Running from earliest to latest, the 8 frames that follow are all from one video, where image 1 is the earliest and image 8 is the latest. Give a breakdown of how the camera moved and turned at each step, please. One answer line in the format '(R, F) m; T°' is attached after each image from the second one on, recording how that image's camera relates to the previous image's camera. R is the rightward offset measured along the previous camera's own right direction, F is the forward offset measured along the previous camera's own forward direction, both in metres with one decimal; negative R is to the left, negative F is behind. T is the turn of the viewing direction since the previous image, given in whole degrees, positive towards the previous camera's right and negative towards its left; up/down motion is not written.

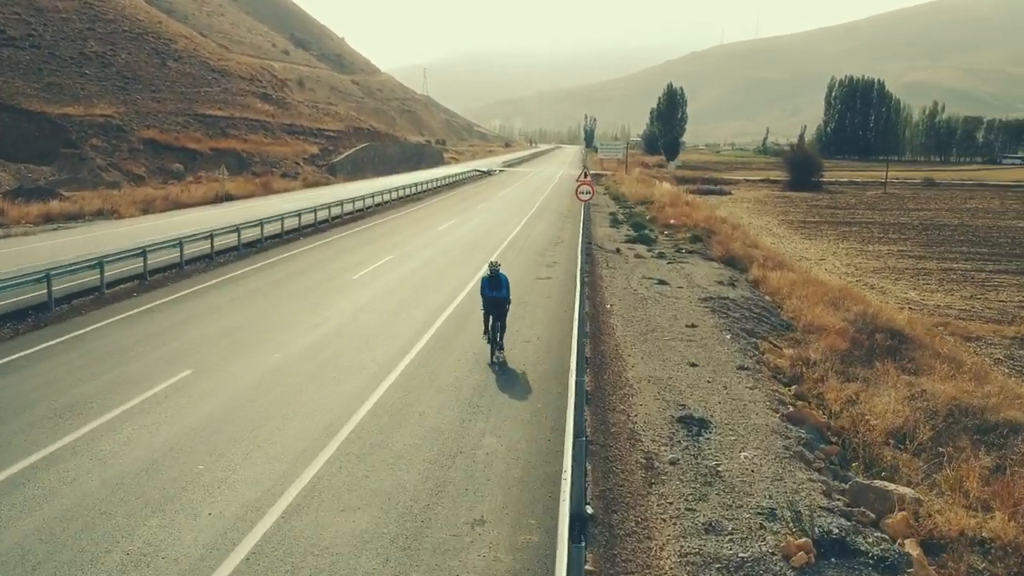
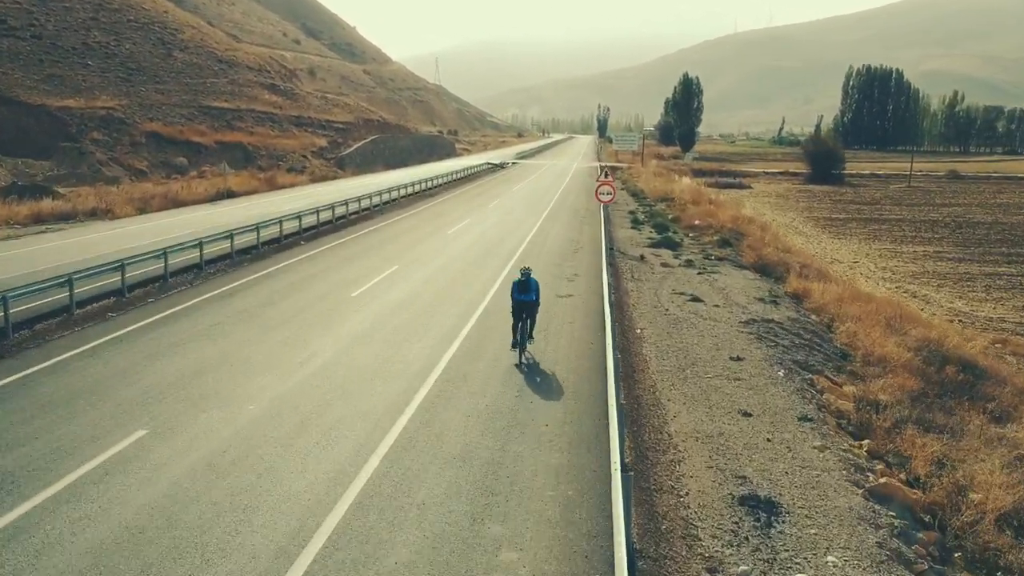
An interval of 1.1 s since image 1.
(-0.1, +2.1) m; -1°
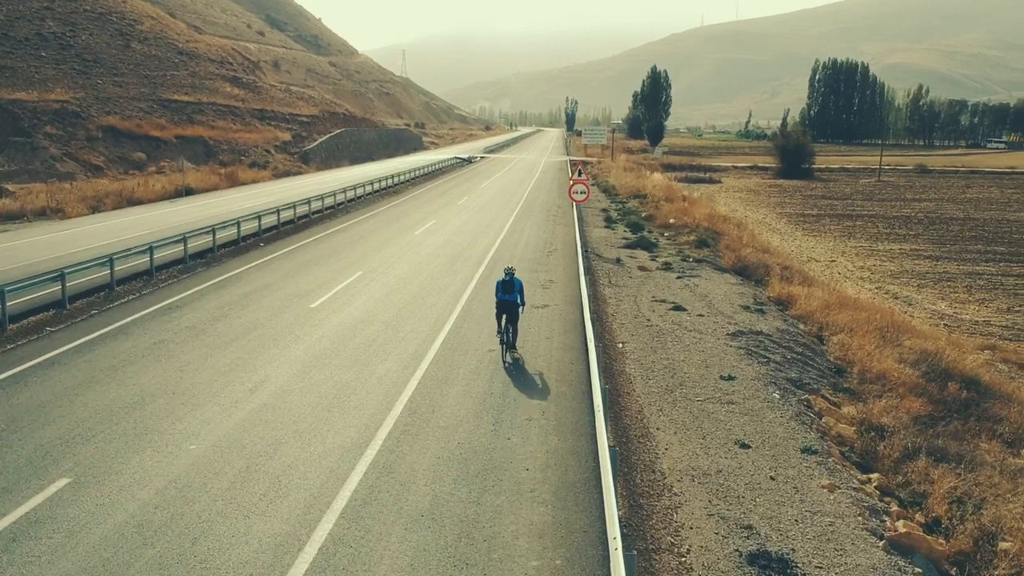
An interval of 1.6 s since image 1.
(-0.1, +1.1) m; +2°
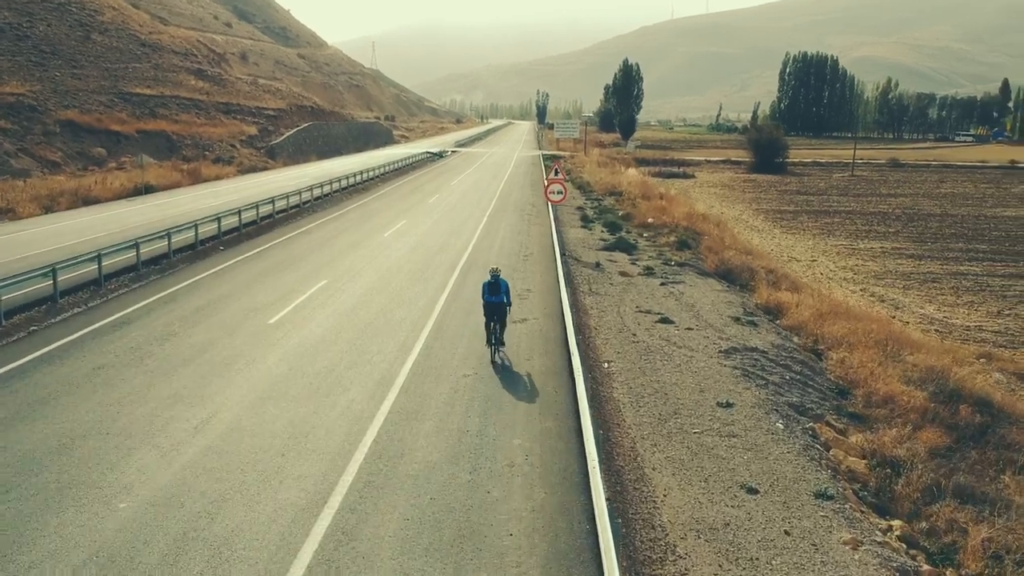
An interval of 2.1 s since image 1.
(-0.1, +1.2) m; +2°
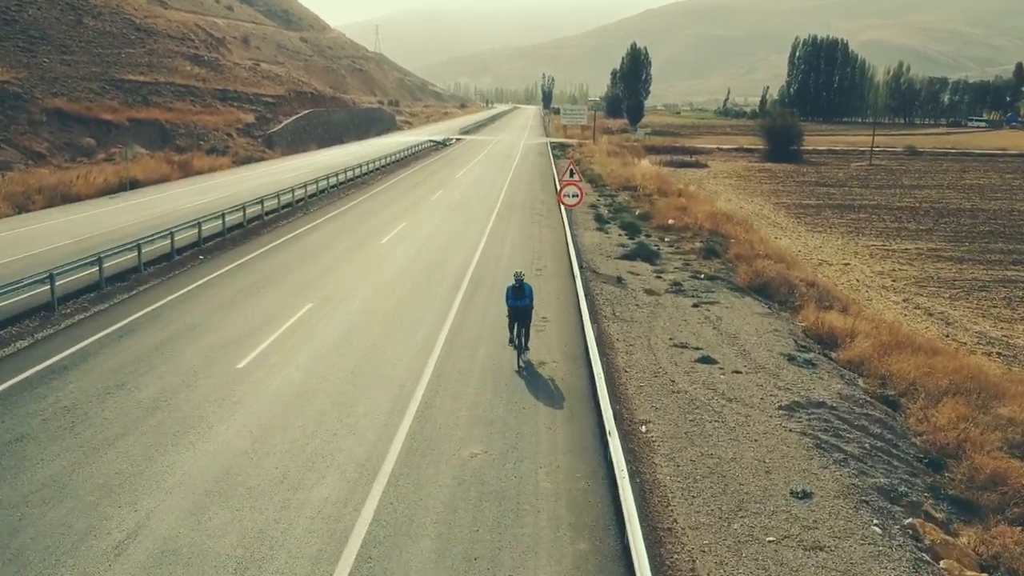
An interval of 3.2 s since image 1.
(-0.1, +2.5) m; 0°
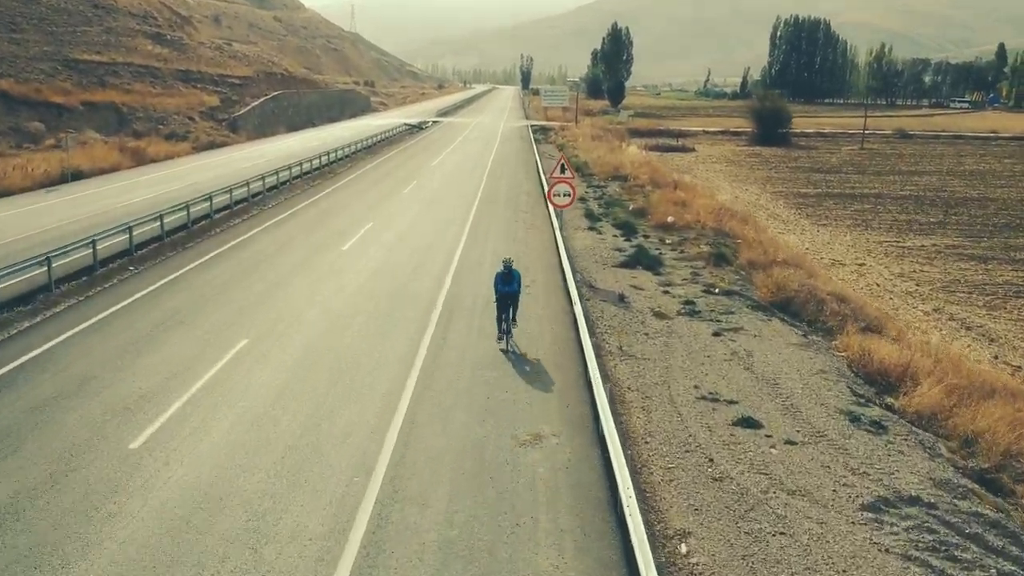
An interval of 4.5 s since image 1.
(-0.1, +3.2) m; +1°
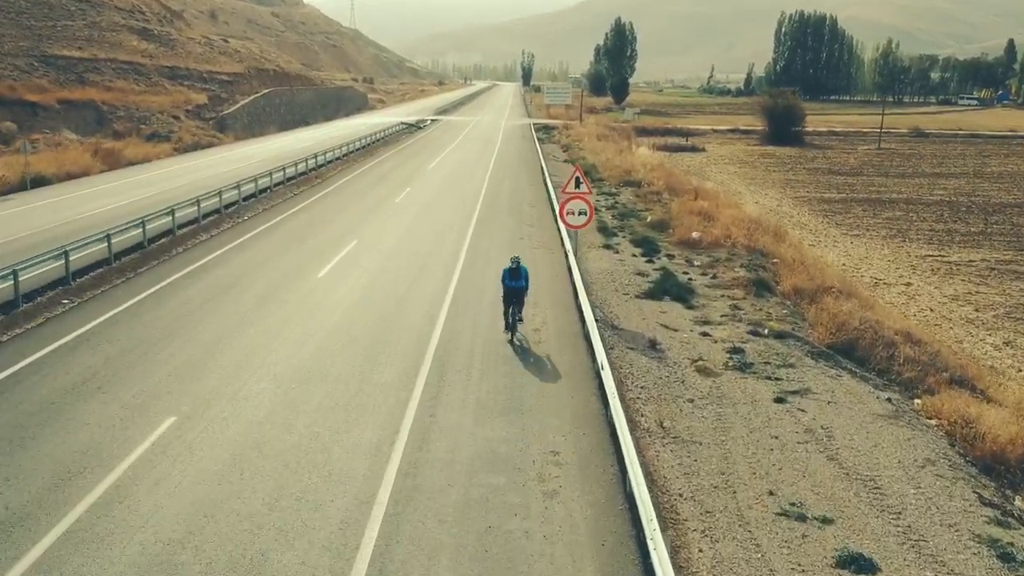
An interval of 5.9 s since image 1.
(-0.1, +3.3) m; 0°
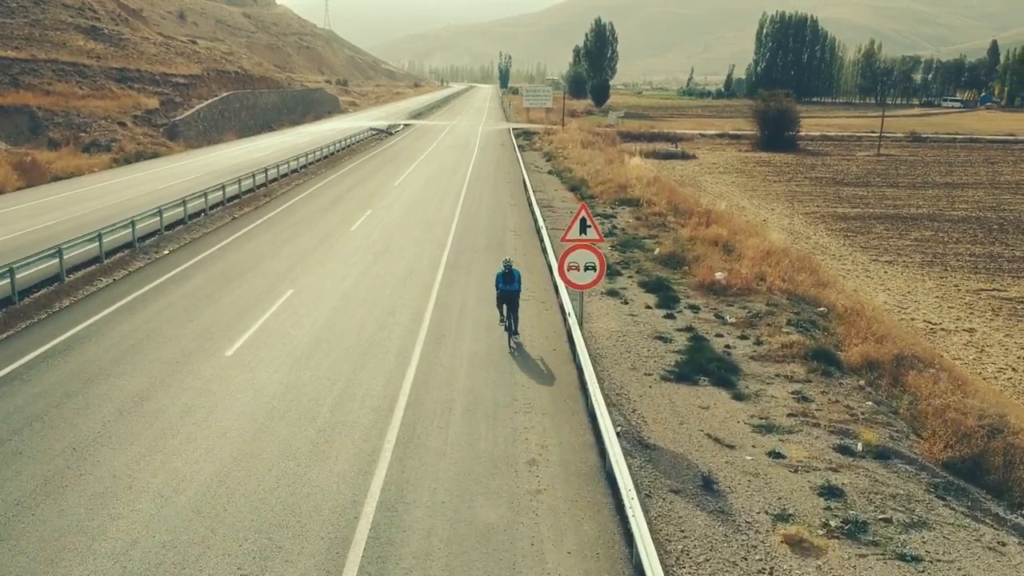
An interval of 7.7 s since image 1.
(0.0, +4.9) m; +1°
